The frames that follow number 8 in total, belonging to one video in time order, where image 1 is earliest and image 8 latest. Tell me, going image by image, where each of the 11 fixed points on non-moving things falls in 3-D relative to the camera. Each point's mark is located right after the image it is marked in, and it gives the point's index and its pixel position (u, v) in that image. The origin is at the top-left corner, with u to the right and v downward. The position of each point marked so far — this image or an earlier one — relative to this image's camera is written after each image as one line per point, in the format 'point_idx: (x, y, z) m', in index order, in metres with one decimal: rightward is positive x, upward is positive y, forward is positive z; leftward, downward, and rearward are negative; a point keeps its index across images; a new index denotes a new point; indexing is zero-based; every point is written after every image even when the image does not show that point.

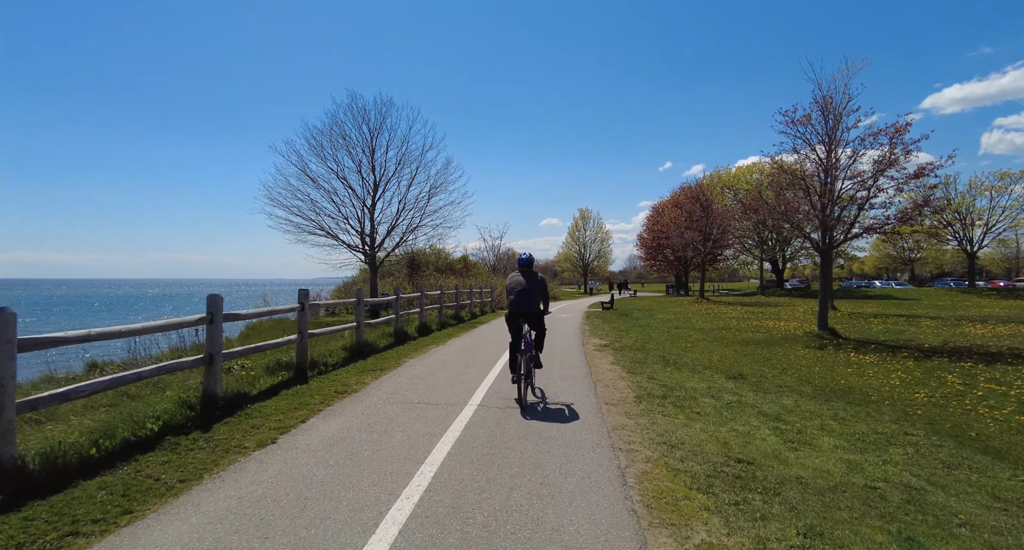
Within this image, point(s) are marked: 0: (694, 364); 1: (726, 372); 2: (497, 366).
0: (+4.0, -2.0, +11.4) m
1: (+4.4, -2.0, +10.5) m
2: (-0.3, -1.8, +10.3) m
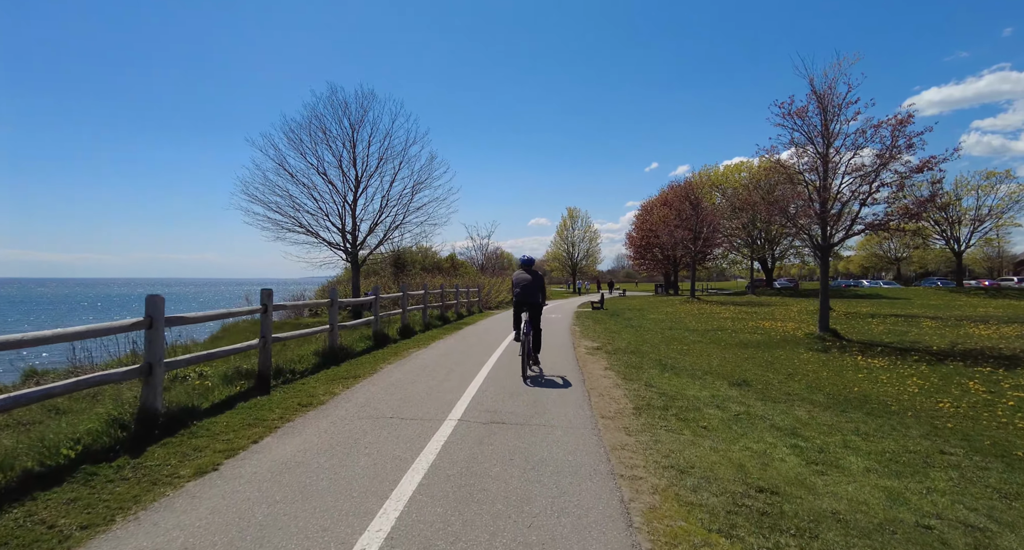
0: (+3.7, -2.0, +10.7) m
1: (+4.1, -2.0, +9.8) m
2: (-0.5, -1.8, +9.5) m
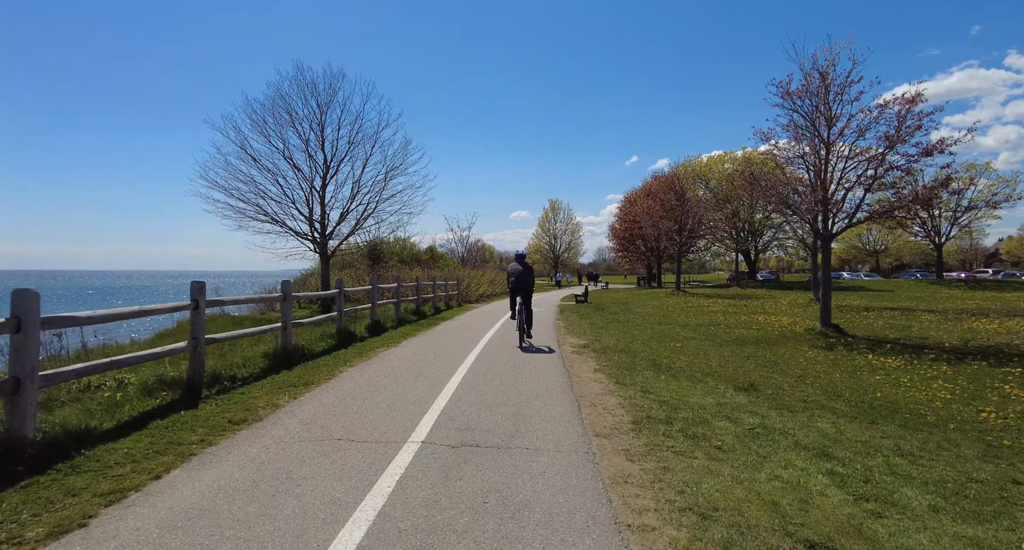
0: (+3.3, -1.8, +9.6) m
1: (+3.7, -1.8, +8.7) m
2: (-0.9, -1.7, +8.3) m
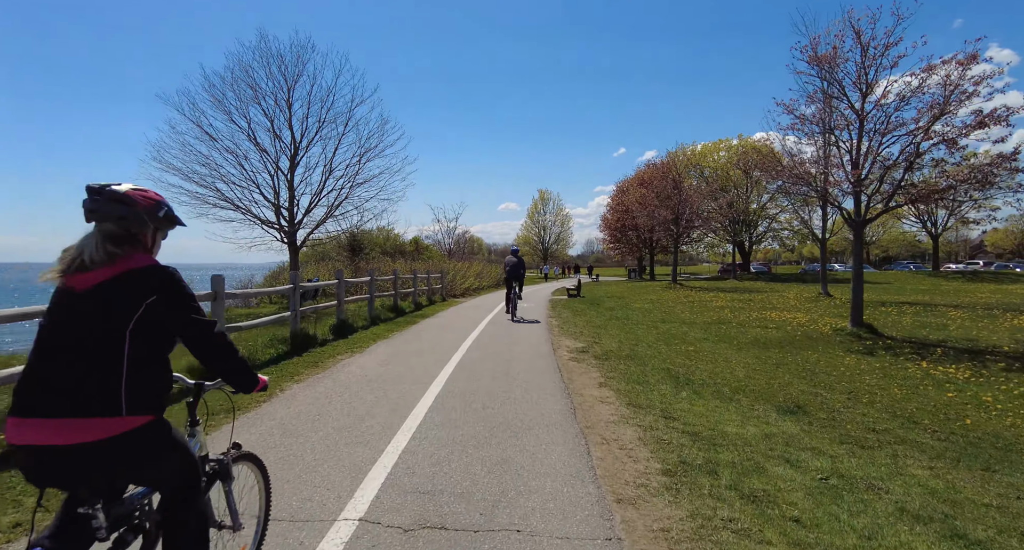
0: (+3.1, -1.7, +7.9) m
1: (+3.5, -1.7, +7.0) m
2: (-1.1, -1.6, +6.4) m
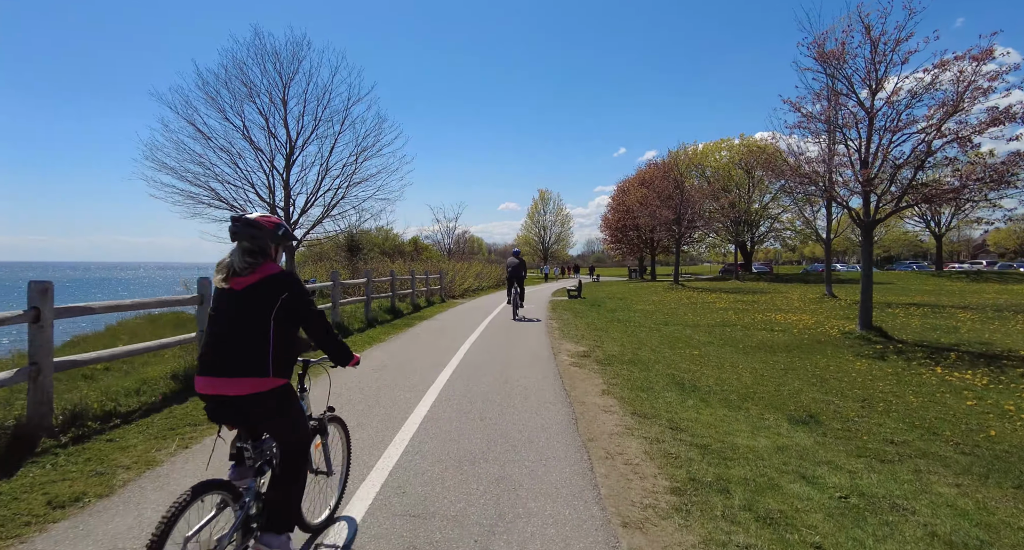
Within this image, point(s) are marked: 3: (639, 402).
0: (+3.1, -1.7, +7.6) m
1: (+3.5, -1.8, +6.7) m
2: (-1.1, -1.6, +6.1) m
3: (+1.7, -1.7, +7.0) m
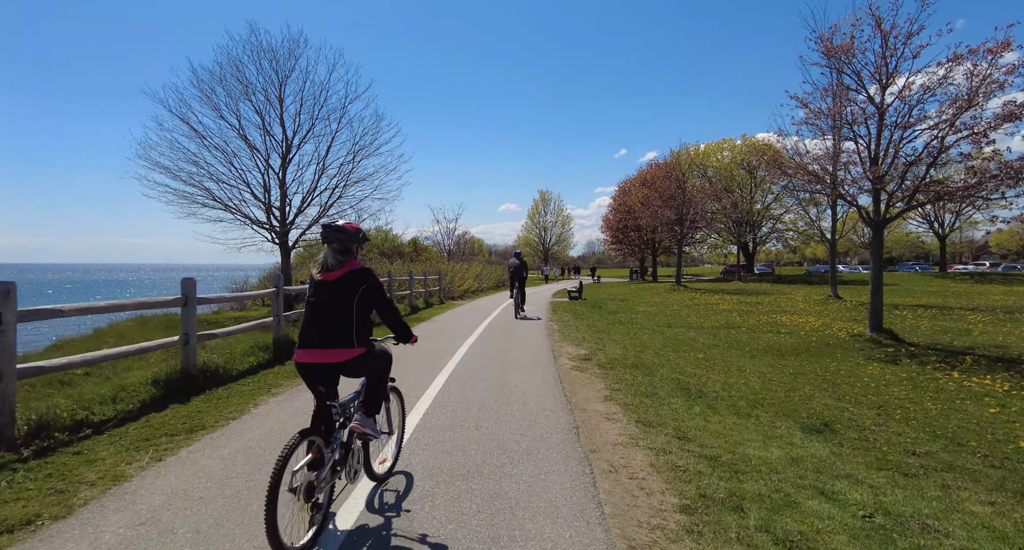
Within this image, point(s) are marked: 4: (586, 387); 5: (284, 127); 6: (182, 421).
0: (+3.1, -1.7, +7.2) m
1: (+3.5, -1.8, +6.4) m
2: (-1.1, -1.6, +5.8) m
3: (+1.7, -1.7, +6.6) m
4: (+1.1, -1.6, +7.6) m
5: (-8.1, +5.3, +18.6) m
6: (-3.6, -1.6, +5.7) m
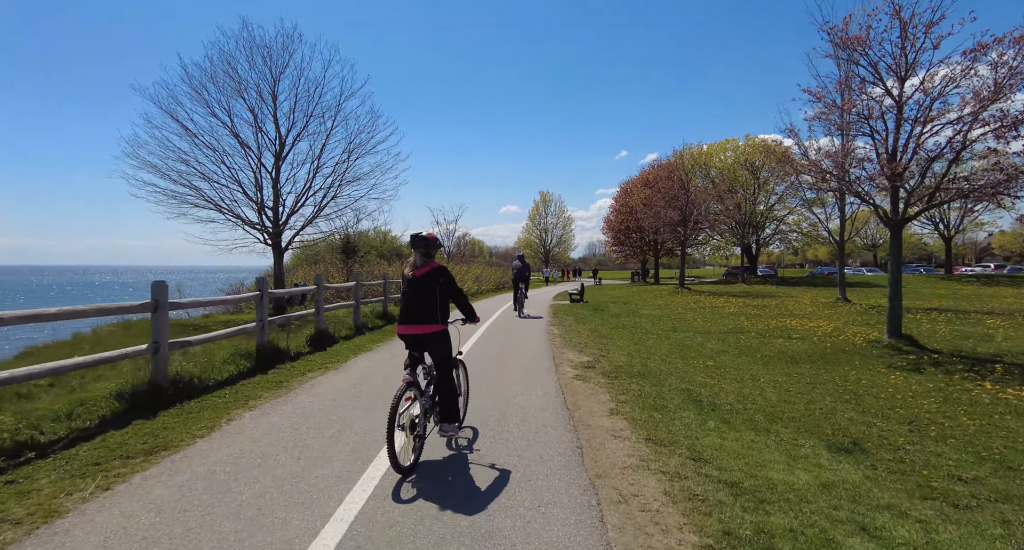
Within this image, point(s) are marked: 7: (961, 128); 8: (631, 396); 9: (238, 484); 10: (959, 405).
0: (+3.0, -1.8, +6.7) m
1: (+3.5, -1.8, +5.8) m
2: (-1.2, -1.7, +5.2) m
3: (+1.6, -1.7, +6.1) m
4: (+1.0, -1.7, +7.0) m
5: (-8.2, +5.2, +18.0) m
6: (-3.6, -1.6, +5.1) m
7: (+8.4, +2.7, +9.8) m
8: (+1.7, -1.7, +7.3) m
9: (-2.3, -1.7, +4.3) m
10: (+5.7, -1.7, +6.7) m
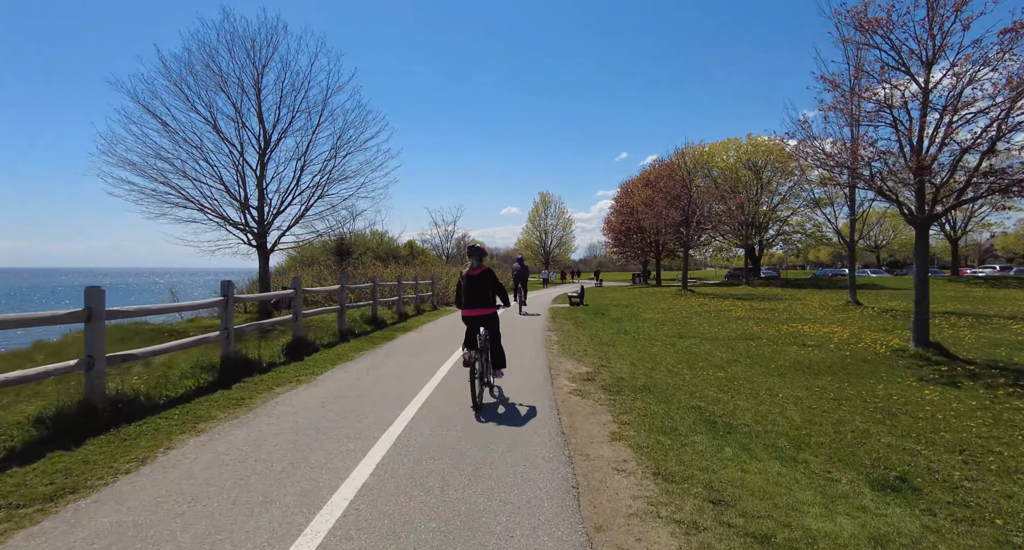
0: (+2.9, -1.8, +5.8) m
1: (+3.3, -1.8, +5.0) m
2: (-1.3, -1.7, +4.4) m
3: (+1.5, -1.8, +5.2) m
4: (+0.9, -1.7, +6.2) m
5: (-8.3, +5.1, +17.2) m
6: (-3.8, -1.7, +4.3) m
7: (+8.3, +2.7, +8.9) m
8: (+1.5, -1.7, +6.4) m
9: (-2.4, -1.7, +3.5) m
10: (+5.6, -1.7, +5.9) m
